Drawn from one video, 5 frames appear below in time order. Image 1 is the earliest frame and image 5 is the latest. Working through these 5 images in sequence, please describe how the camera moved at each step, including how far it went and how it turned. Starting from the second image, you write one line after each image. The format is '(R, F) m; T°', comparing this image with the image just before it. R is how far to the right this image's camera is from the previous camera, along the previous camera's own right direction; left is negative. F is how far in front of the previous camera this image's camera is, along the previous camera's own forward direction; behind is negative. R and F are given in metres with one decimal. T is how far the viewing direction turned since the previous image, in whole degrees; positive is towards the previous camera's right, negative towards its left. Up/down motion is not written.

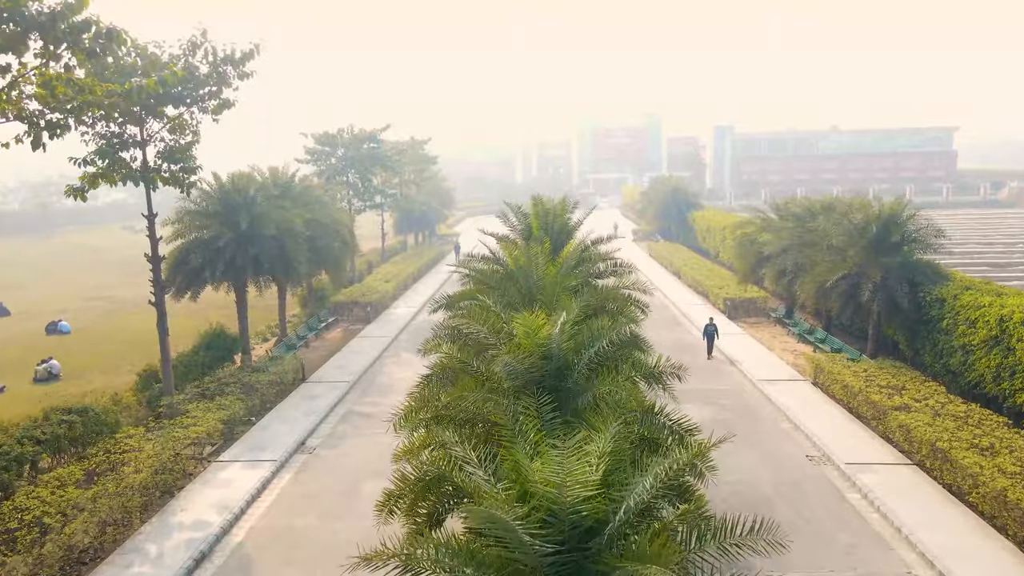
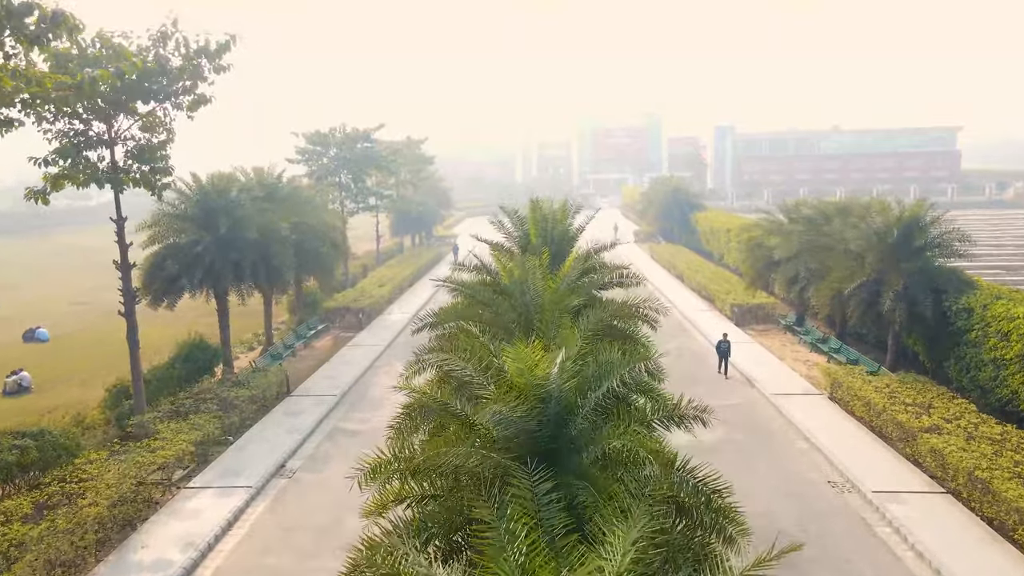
(0.0, +1.0) m; 0°
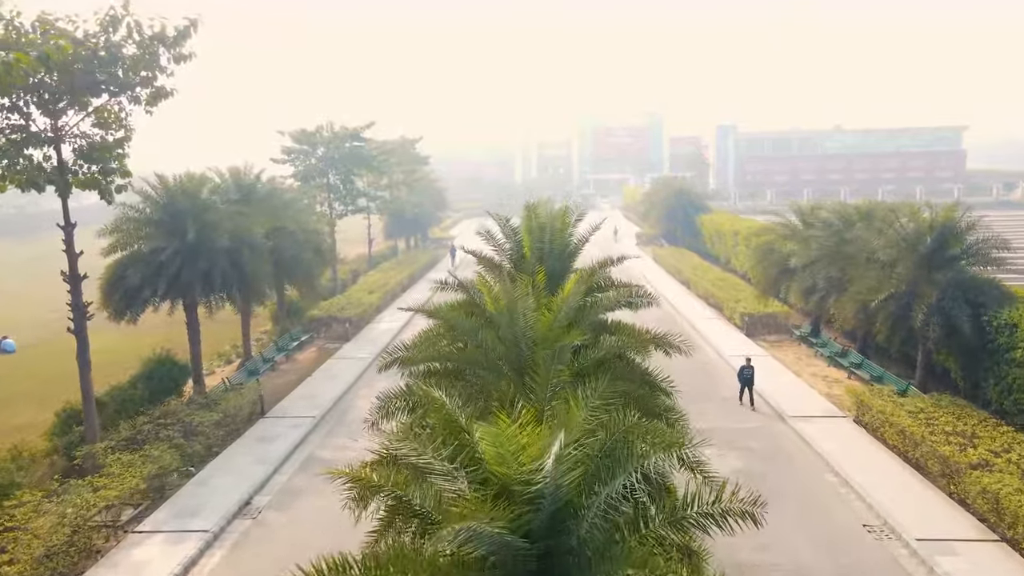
(+0.1, +1.3) m; 0°
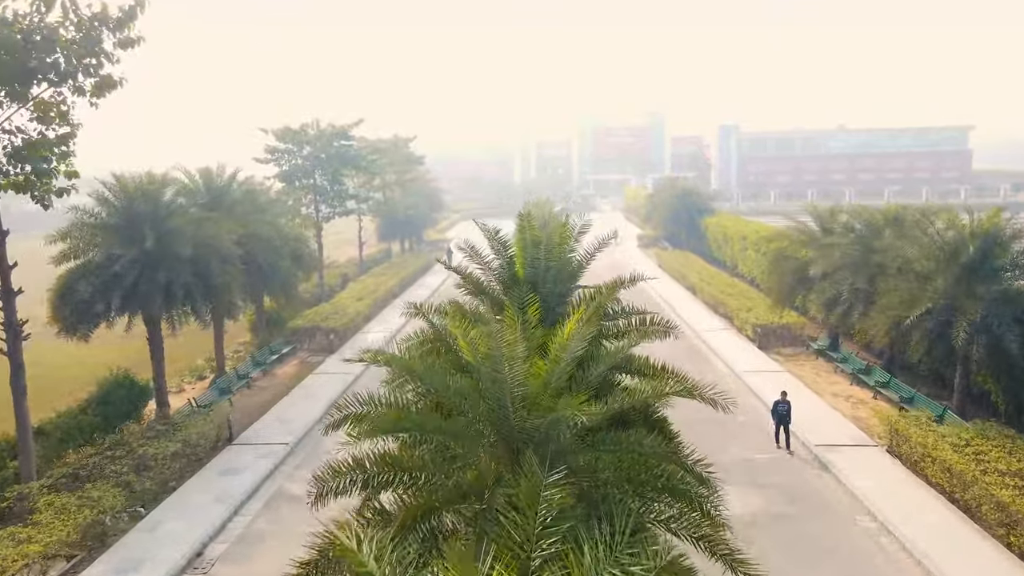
(+0.1, +1.4) m; 0°
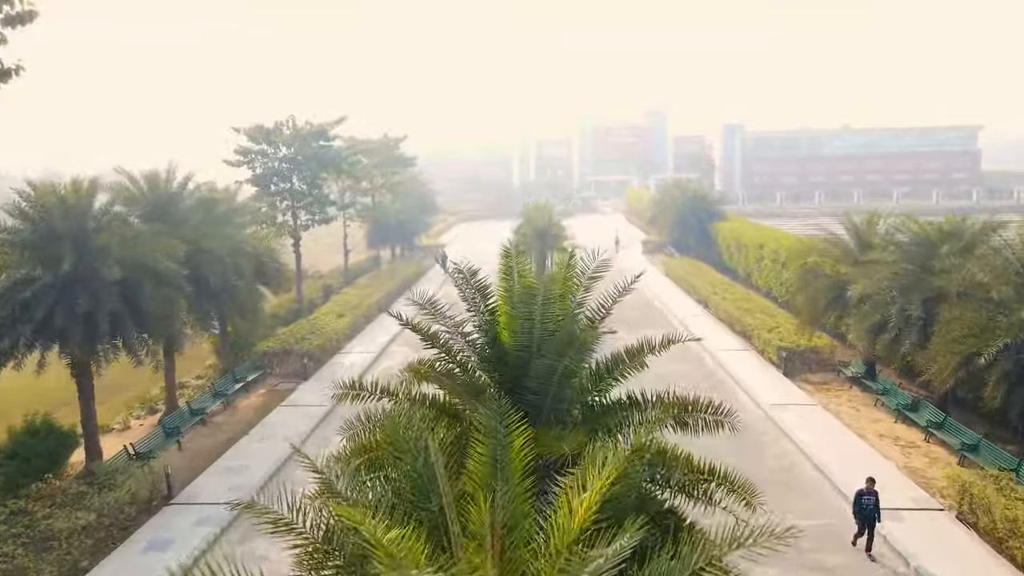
(+0.1, +2.1) m; 0°
